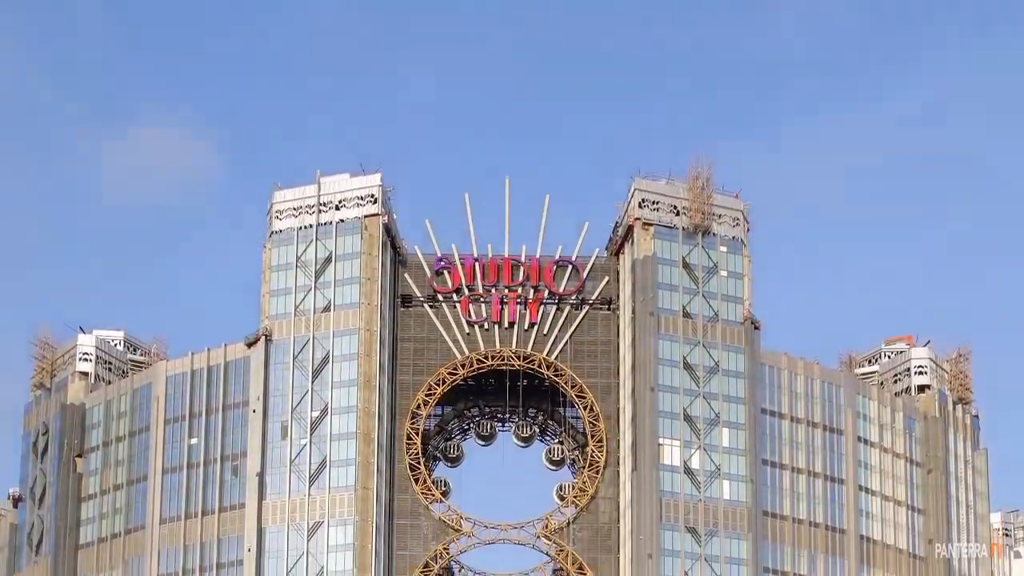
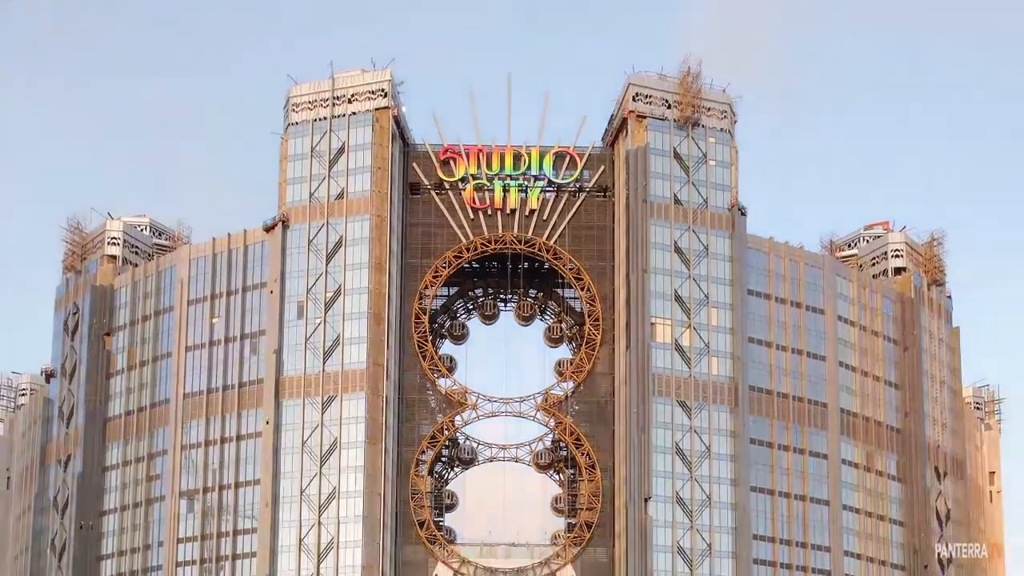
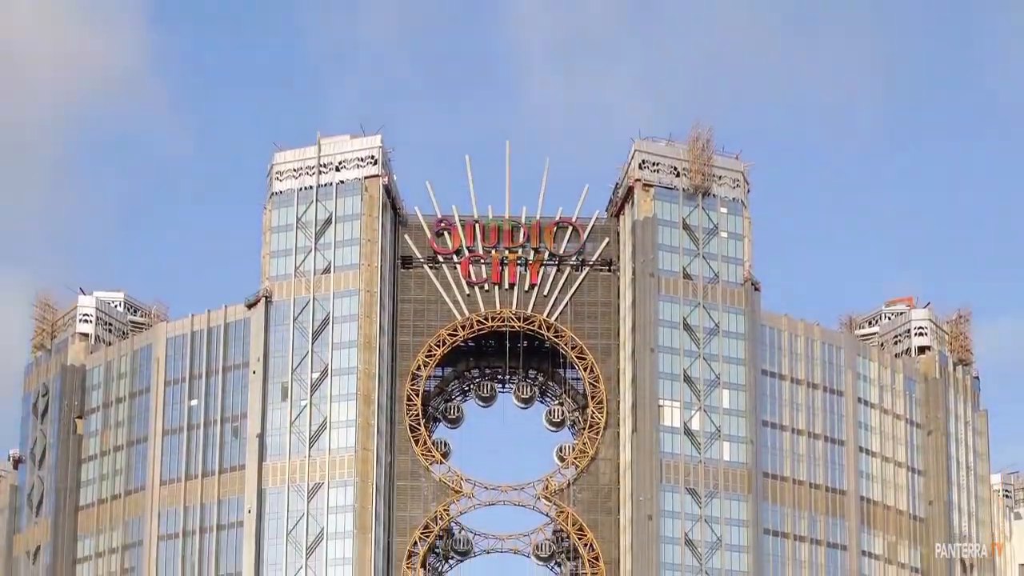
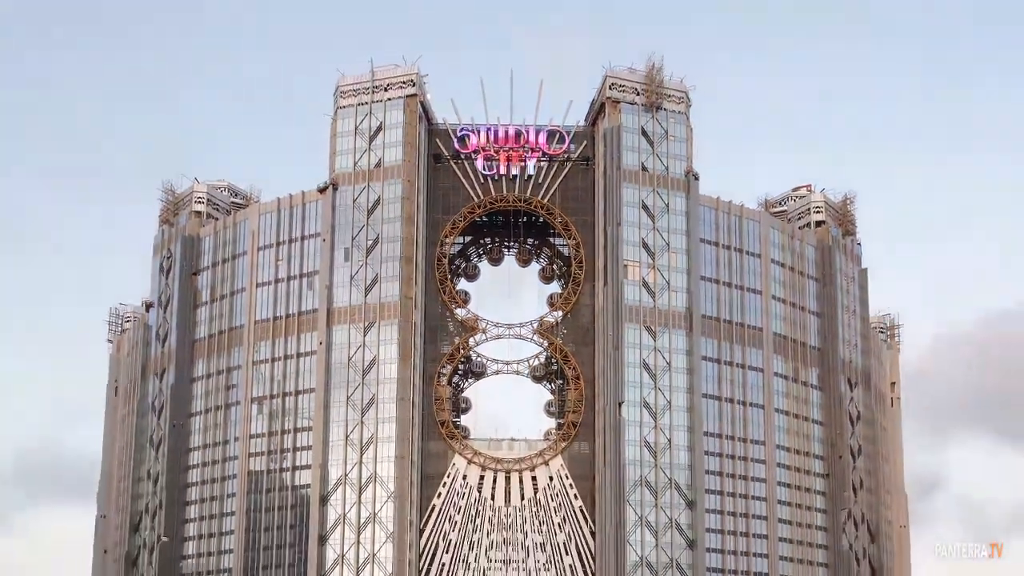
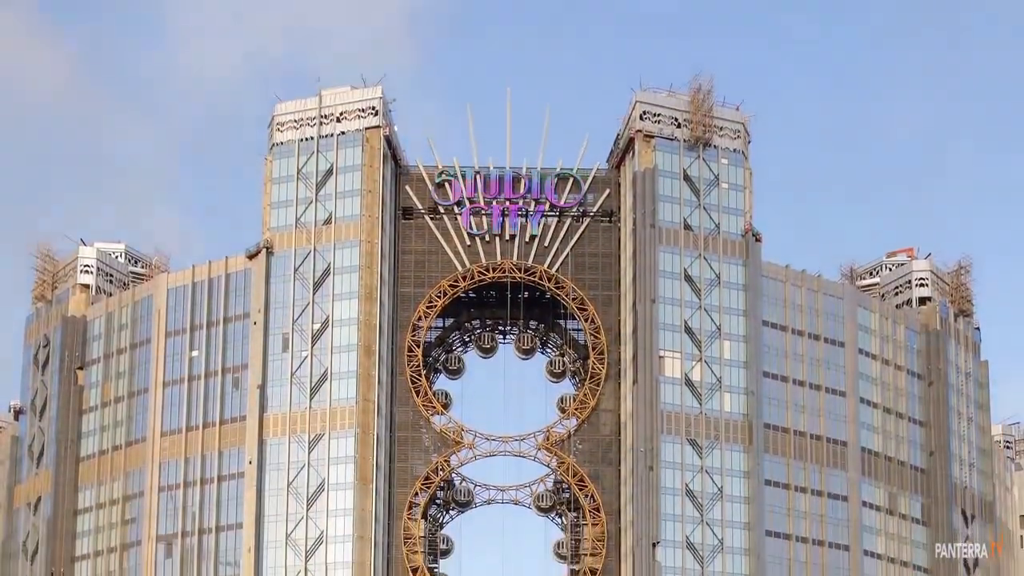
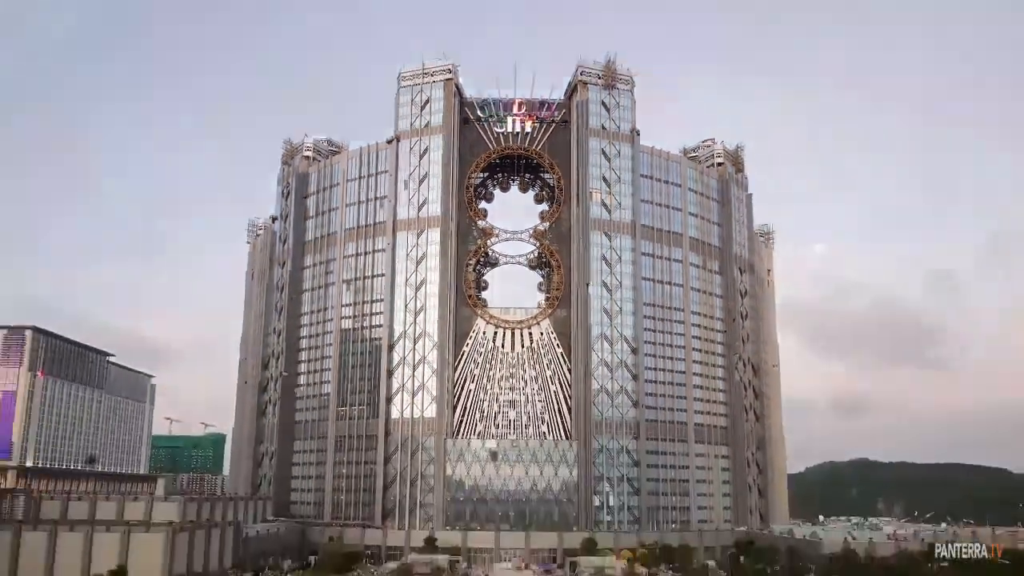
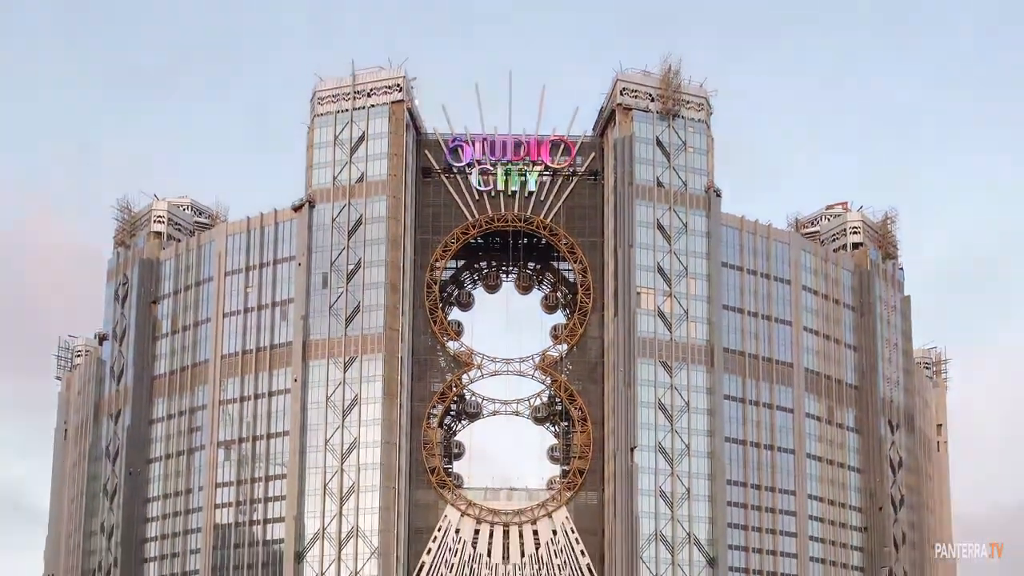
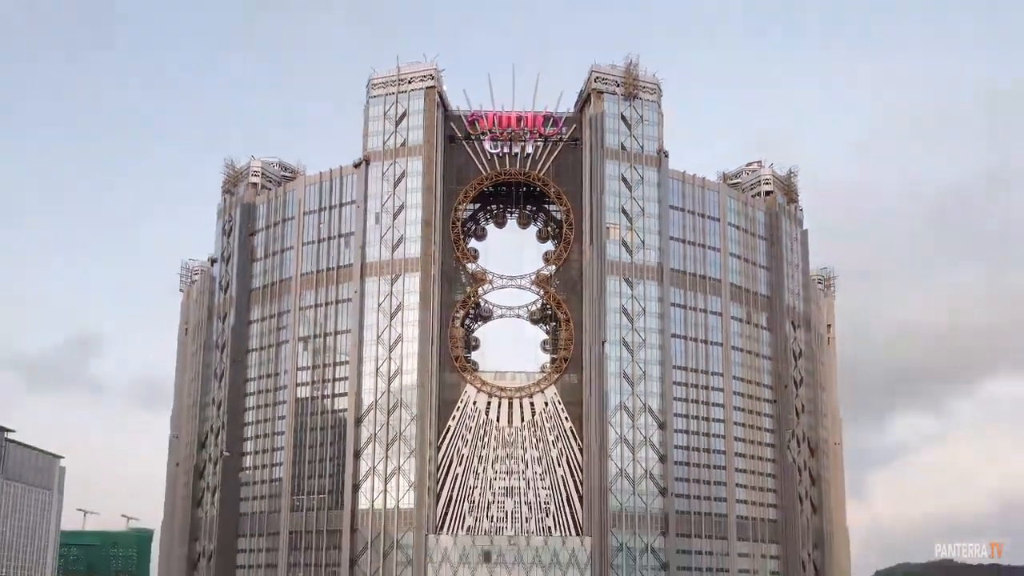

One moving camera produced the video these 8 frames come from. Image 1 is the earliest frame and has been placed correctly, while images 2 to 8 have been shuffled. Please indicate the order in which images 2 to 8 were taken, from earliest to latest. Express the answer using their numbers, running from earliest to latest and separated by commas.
3, 5, 2, 7, 4, 8, 6
